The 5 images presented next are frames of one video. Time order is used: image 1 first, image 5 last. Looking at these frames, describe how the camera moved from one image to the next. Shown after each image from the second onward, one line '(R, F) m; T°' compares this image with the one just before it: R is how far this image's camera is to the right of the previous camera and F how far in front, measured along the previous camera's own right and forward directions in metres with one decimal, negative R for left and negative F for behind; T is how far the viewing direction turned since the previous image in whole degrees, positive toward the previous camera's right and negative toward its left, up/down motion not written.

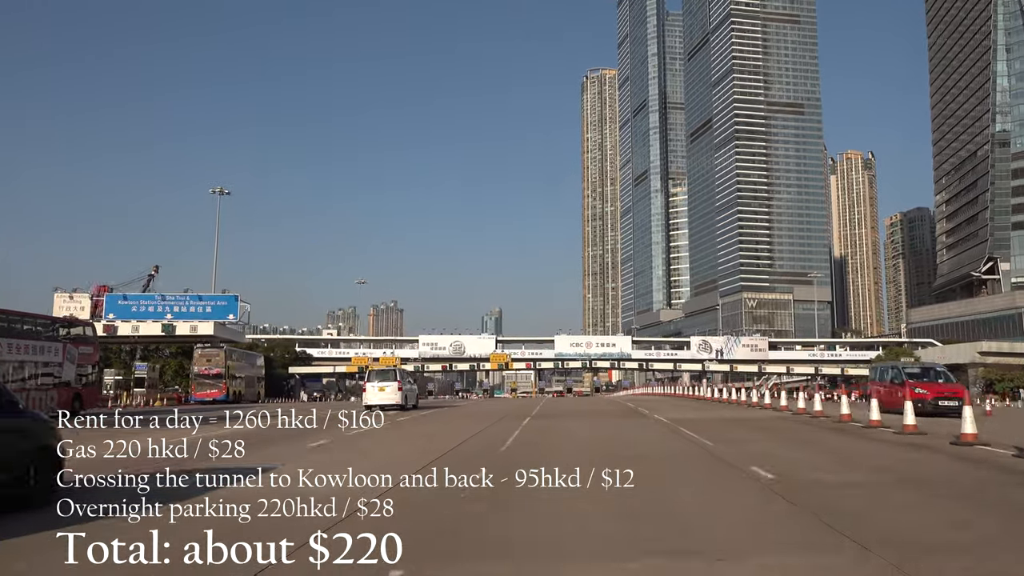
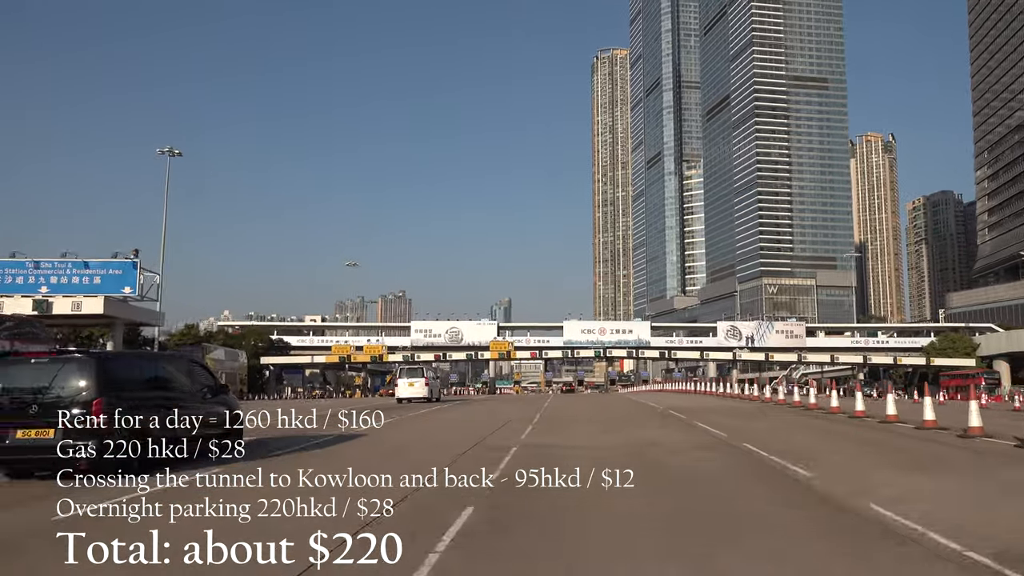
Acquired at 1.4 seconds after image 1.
(+0.3, +5.1) m; -1°
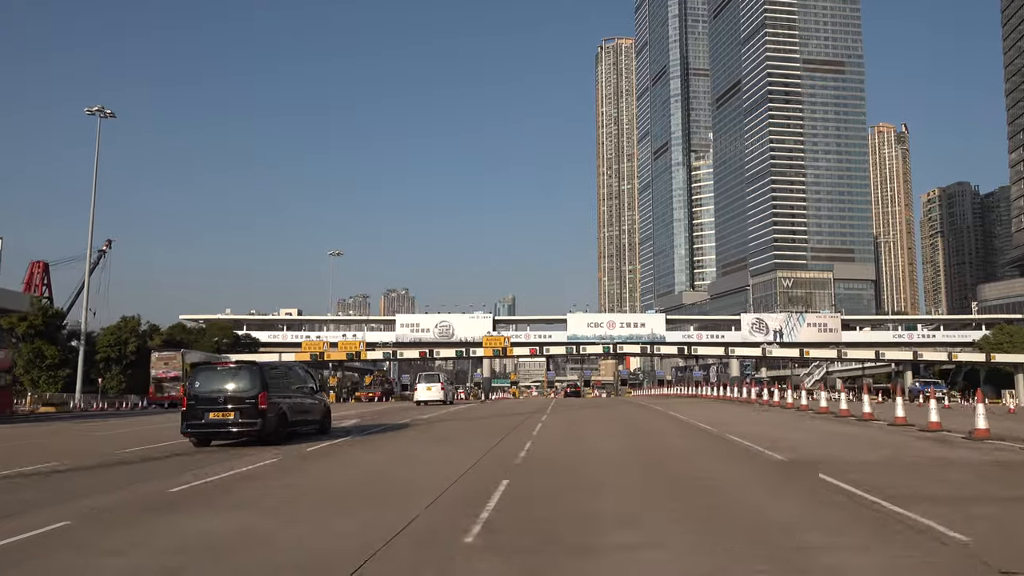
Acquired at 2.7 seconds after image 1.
(+0.3, +4.5) m; 0°
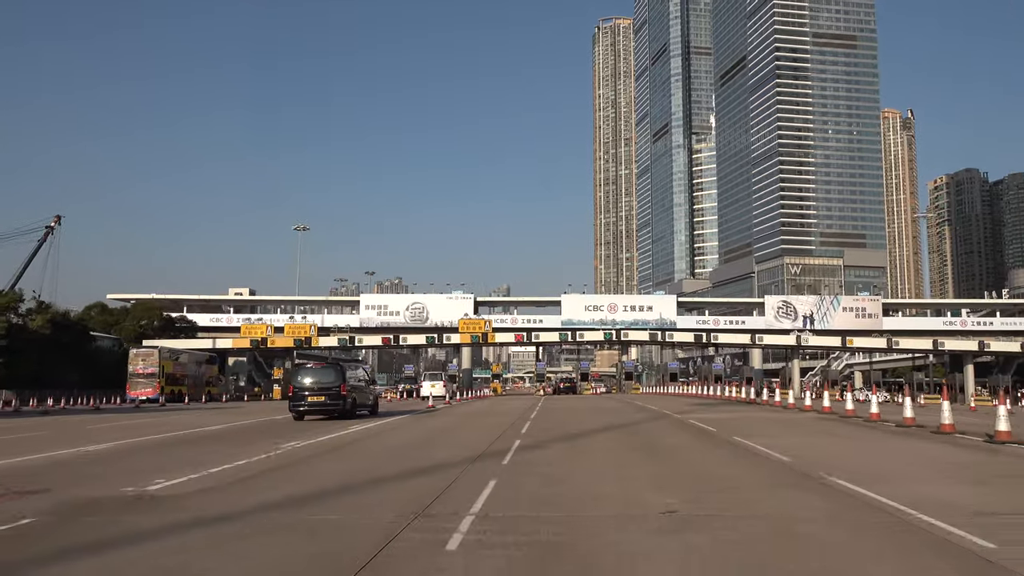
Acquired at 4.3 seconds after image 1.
(+0.4, +5.3) m; 0°
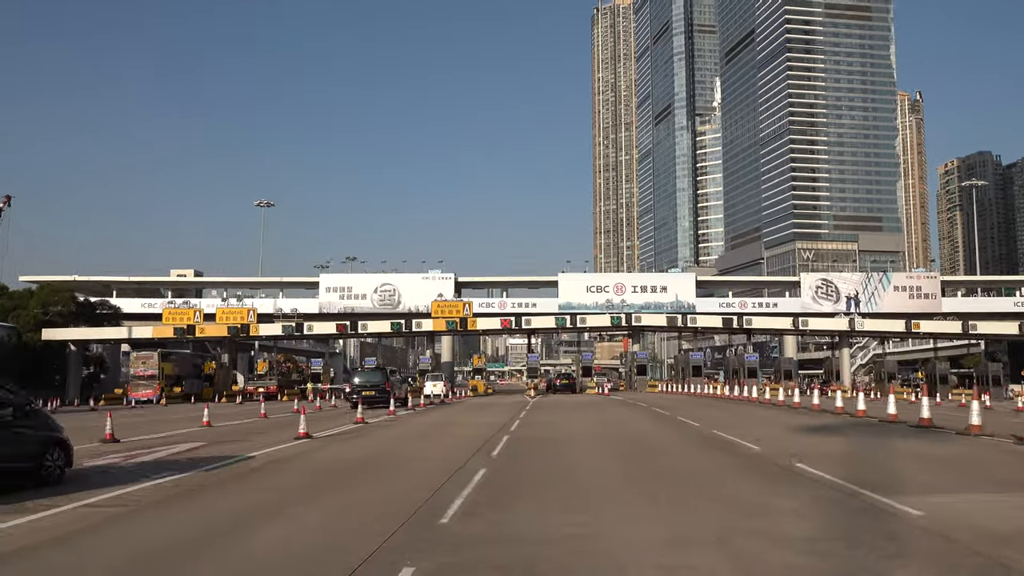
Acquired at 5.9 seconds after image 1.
(+0.4, +4.9) m; 0°
